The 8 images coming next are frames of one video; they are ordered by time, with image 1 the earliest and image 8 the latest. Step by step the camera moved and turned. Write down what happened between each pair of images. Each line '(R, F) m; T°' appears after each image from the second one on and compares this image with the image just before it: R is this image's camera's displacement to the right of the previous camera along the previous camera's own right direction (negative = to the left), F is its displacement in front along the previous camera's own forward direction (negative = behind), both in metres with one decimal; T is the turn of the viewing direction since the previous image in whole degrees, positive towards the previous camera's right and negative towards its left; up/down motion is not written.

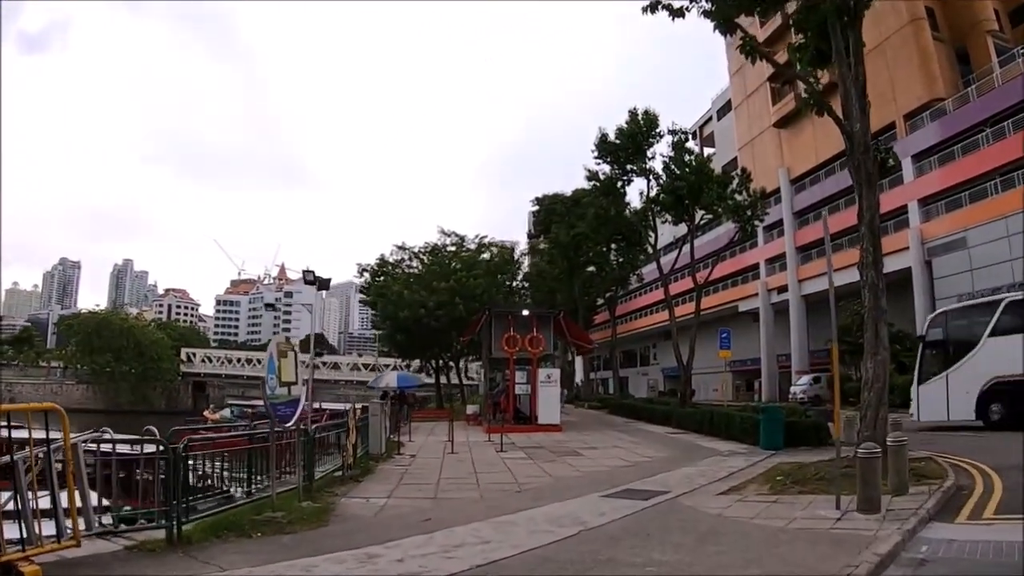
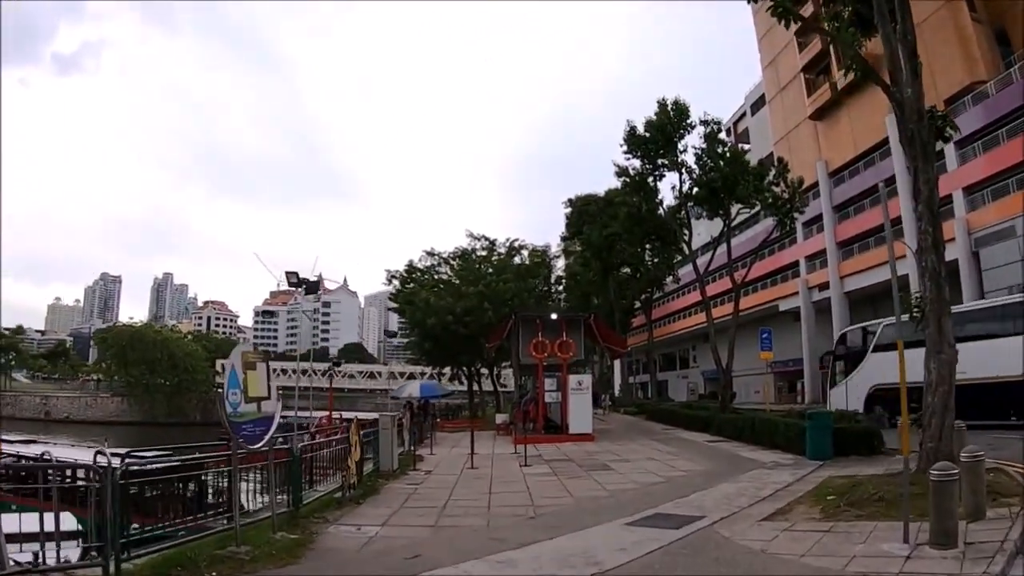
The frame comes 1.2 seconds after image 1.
(+0.3, +1.1) m; -3°
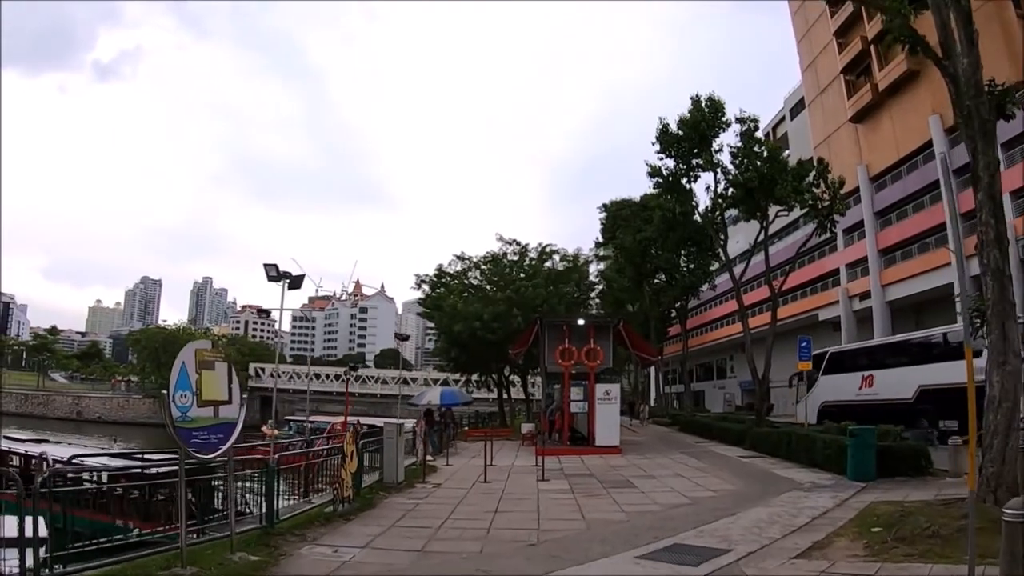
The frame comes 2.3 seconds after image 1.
(+0.4, +0.9) m; -3°
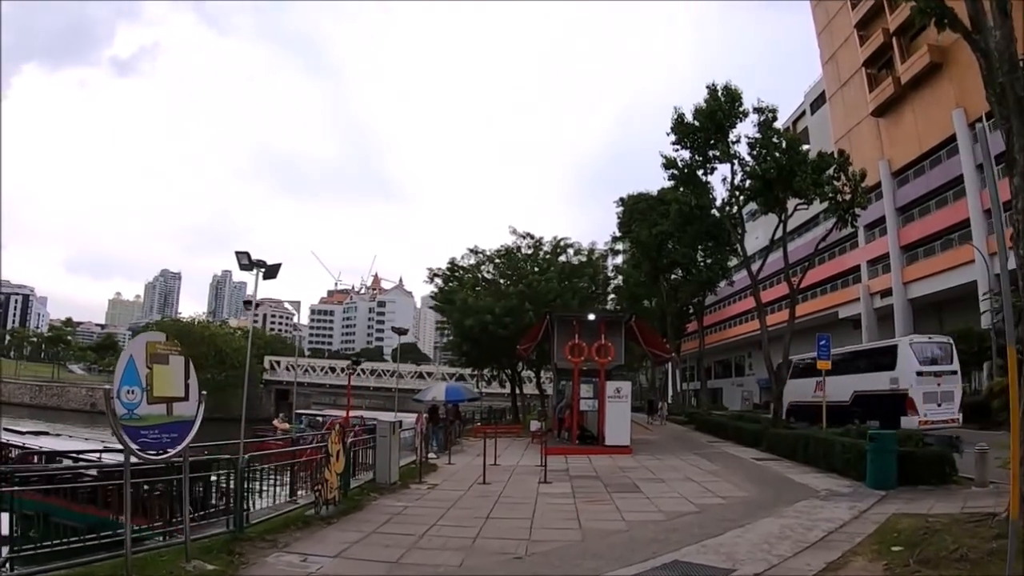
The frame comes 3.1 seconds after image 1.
(+0.3, +0.7) m; -1°
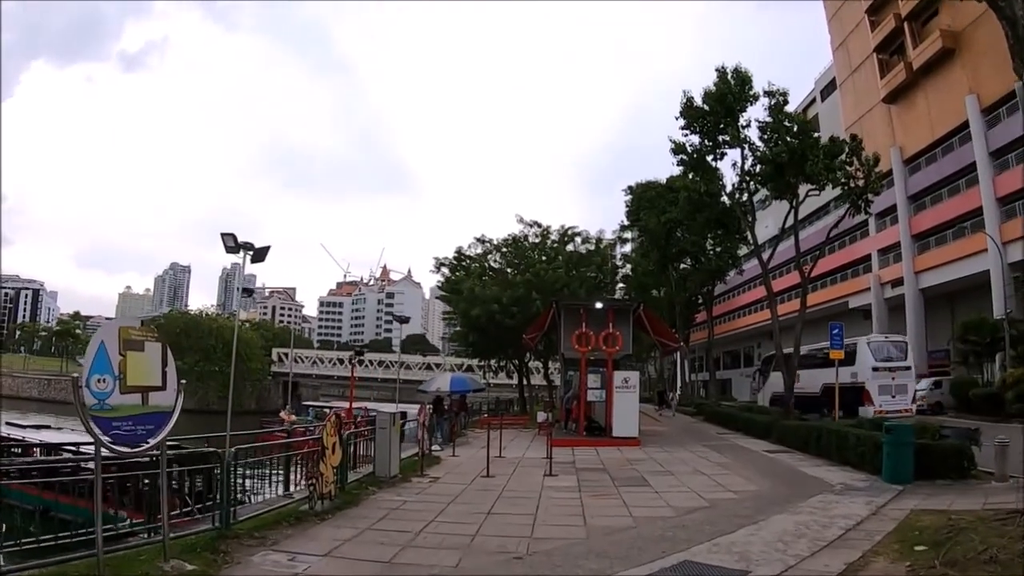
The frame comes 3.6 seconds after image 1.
(+0.1, +0.4) m; -1°
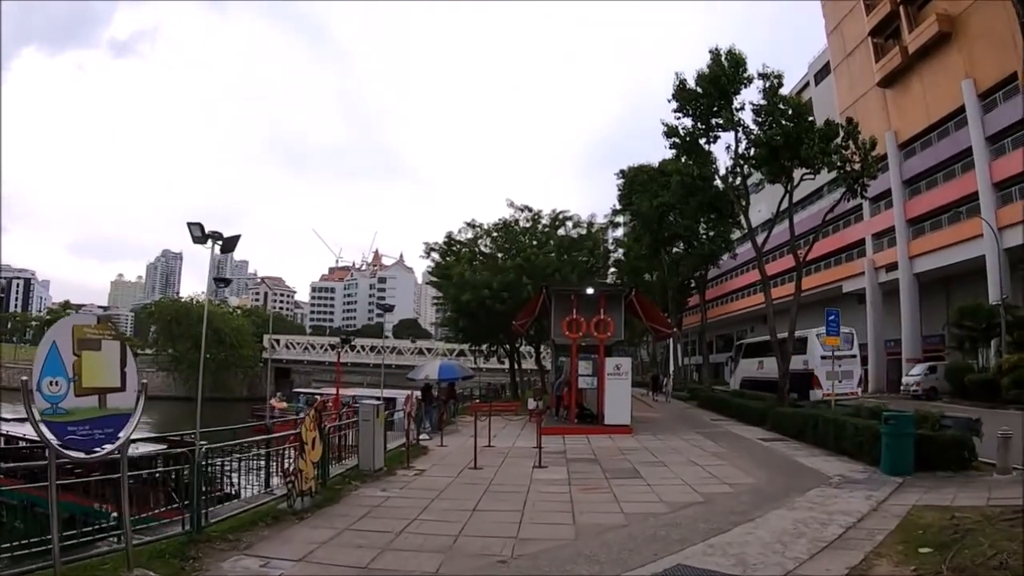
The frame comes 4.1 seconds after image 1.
(+0.1, +0.4) m; +1°
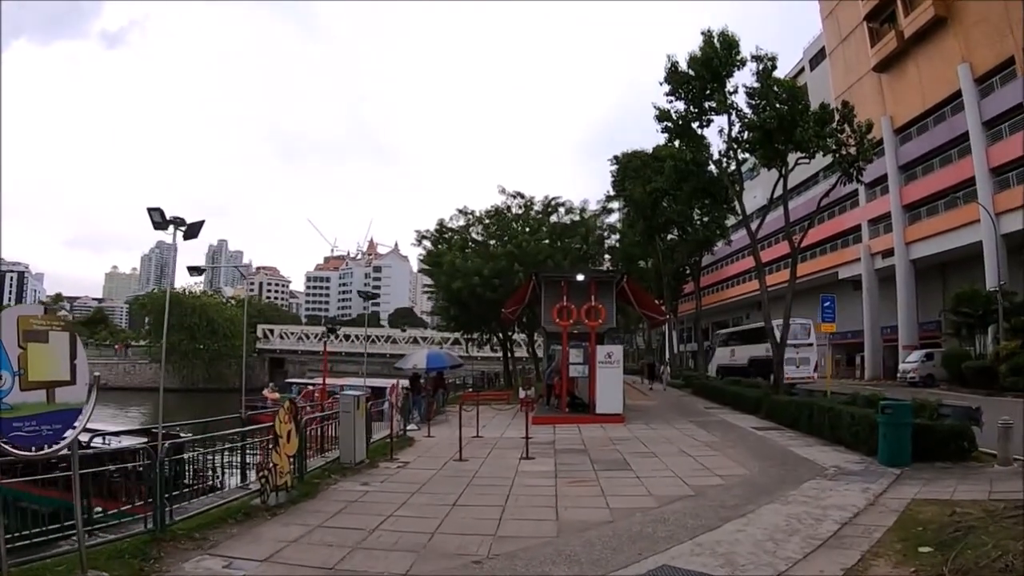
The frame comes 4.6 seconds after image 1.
(+0.2, +0.4) m; 0°
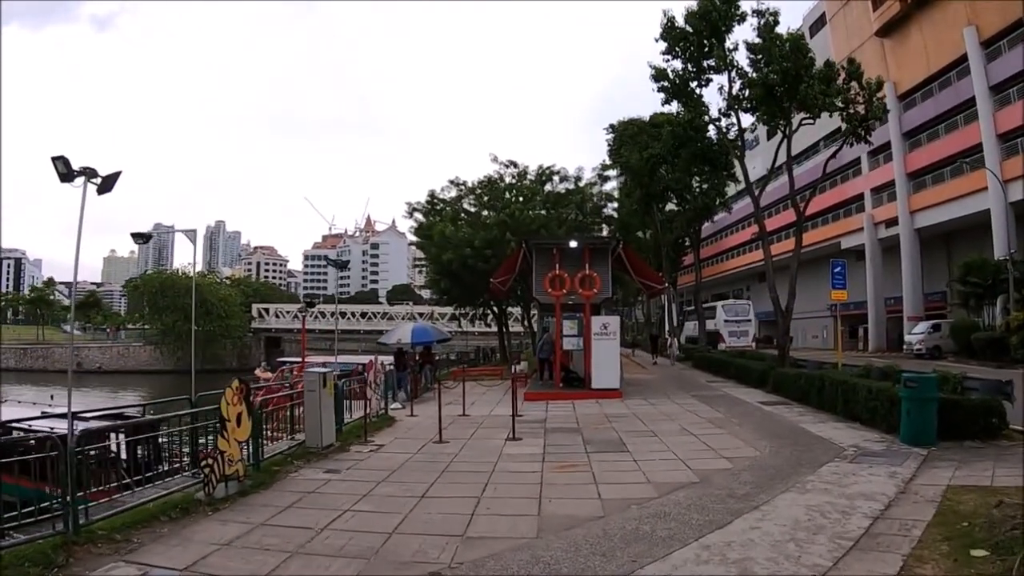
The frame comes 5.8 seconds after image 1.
(+0.2, +1.1) m; 0°
